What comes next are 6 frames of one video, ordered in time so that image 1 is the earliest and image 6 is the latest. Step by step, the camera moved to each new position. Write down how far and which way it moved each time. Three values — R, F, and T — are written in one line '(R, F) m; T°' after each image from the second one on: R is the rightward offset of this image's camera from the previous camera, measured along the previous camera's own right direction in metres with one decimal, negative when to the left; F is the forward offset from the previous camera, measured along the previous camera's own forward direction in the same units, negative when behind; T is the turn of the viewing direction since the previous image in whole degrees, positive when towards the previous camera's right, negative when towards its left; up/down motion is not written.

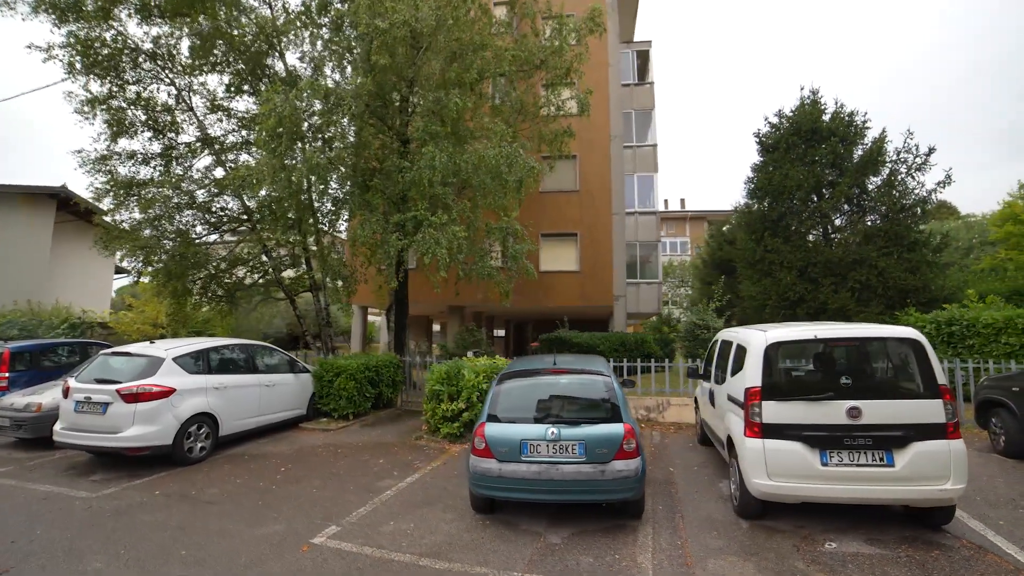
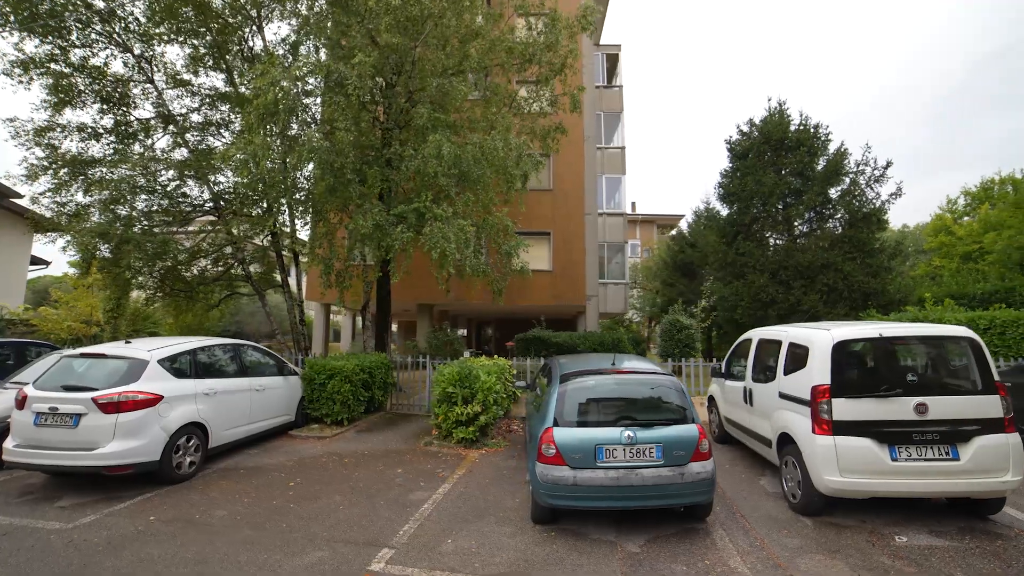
(-1.3, +0.4) m; +8°
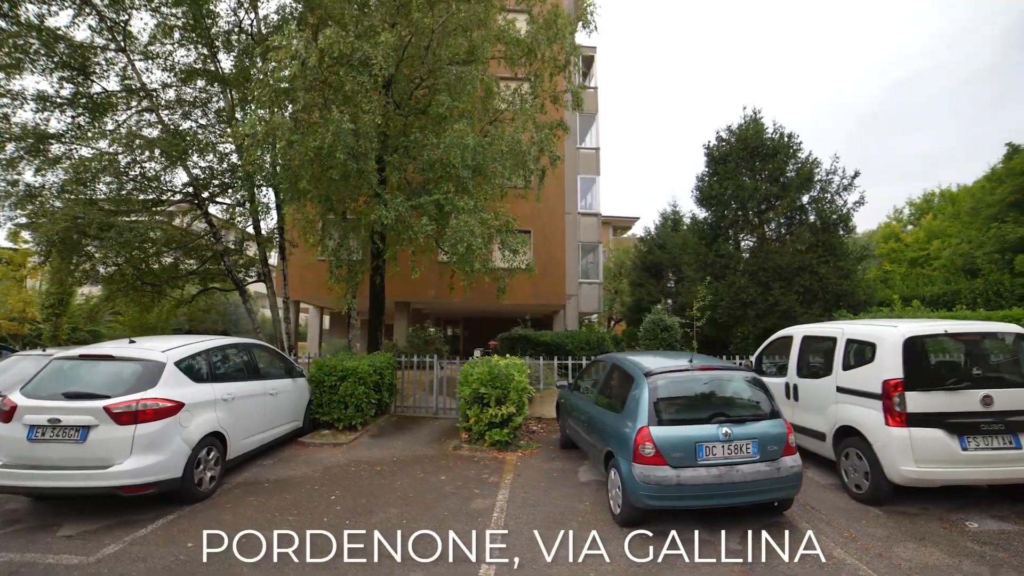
(-1.5, +0.4) m; +7°
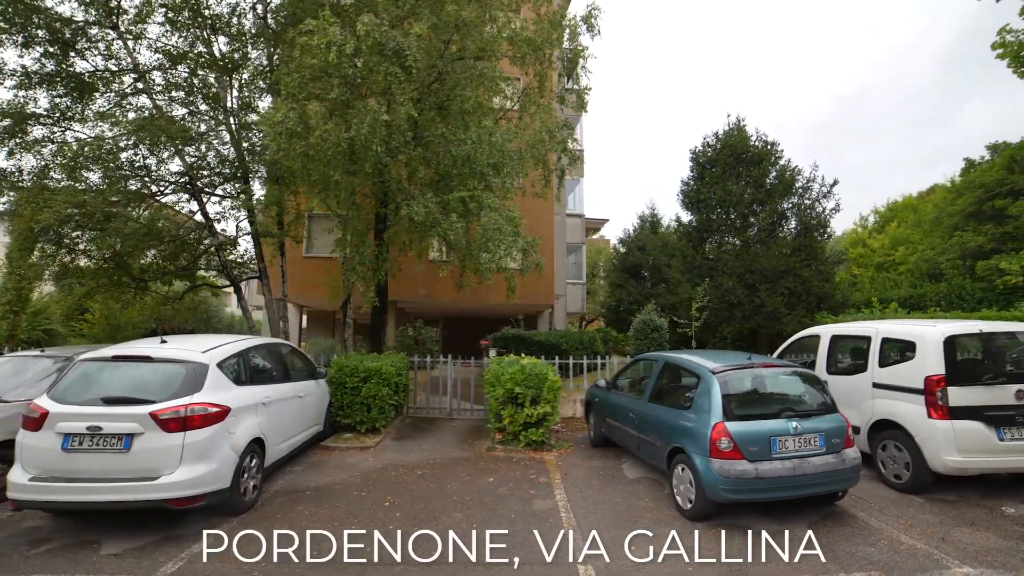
(-1.2, +0.1) m; +5°
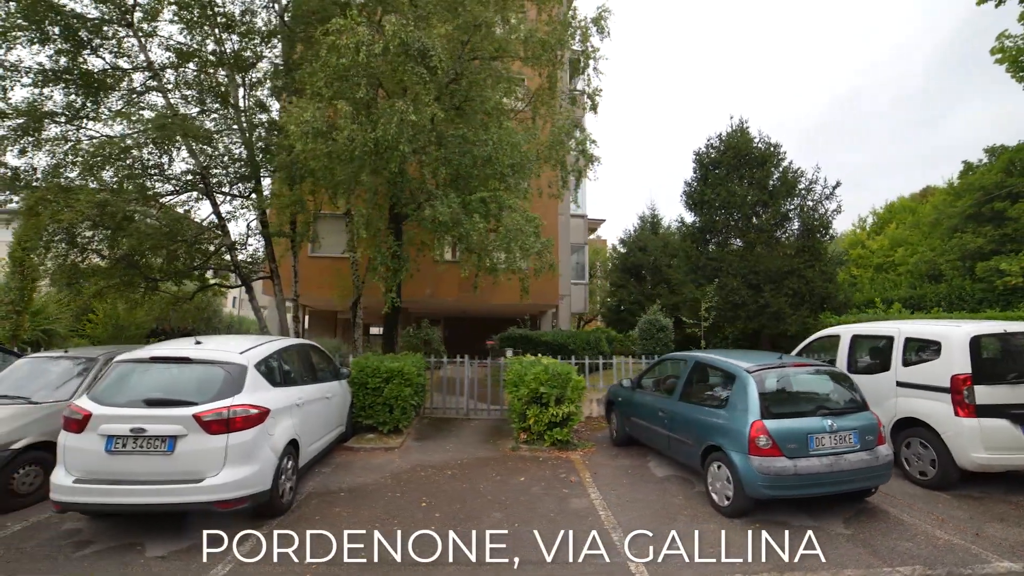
(-0.5, 0.0) m; +1°
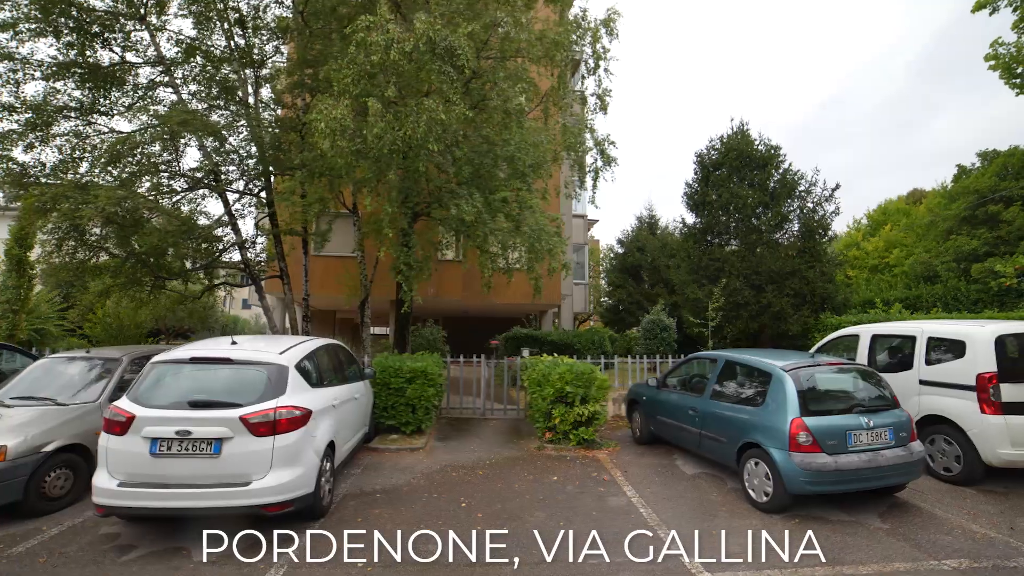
(-0.6, 0.0) m; +2°
